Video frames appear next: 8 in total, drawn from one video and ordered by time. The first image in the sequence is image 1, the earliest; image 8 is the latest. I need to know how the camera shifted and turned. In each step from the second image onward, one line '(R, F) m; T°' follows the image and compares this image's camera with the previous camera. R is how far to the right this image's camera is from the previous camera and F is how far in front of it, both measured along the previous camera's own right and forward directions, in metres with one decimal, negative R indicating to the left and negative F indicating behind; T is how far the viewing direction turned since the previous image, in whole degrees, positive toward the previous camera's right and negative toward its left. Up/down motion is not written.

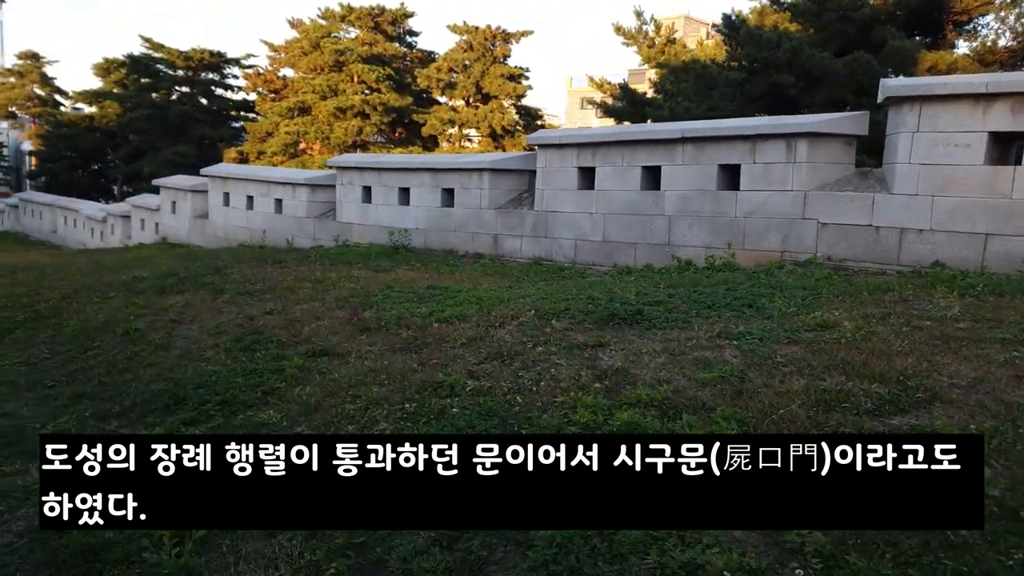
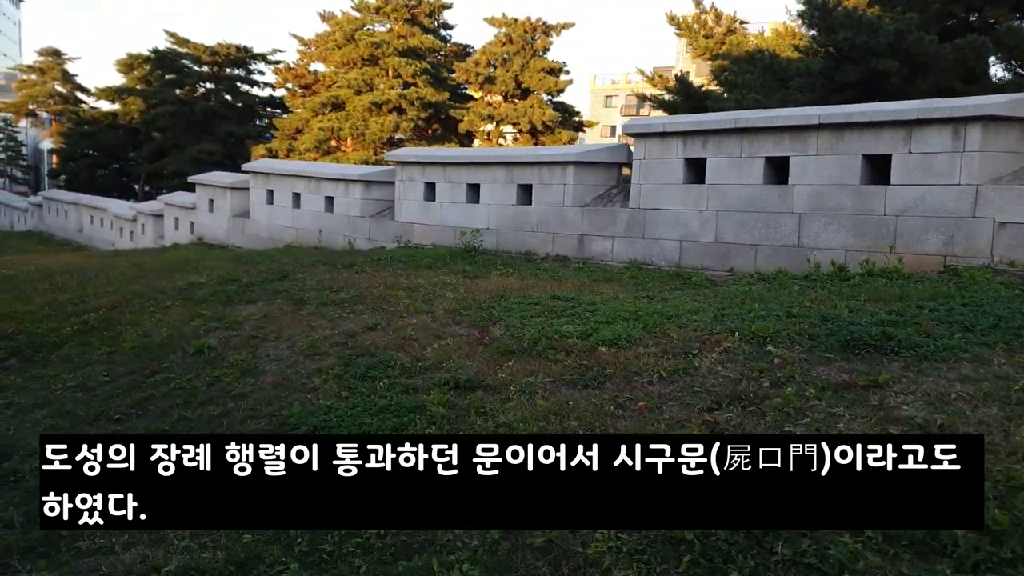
(-0.9, +1.0) m; -1°
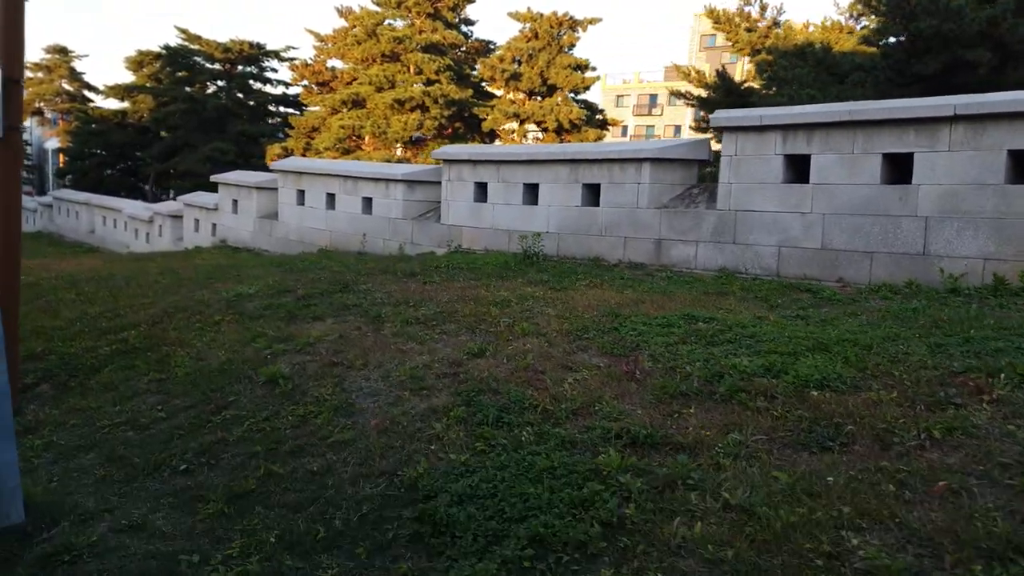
(-0.7, +0.8) m; 0°
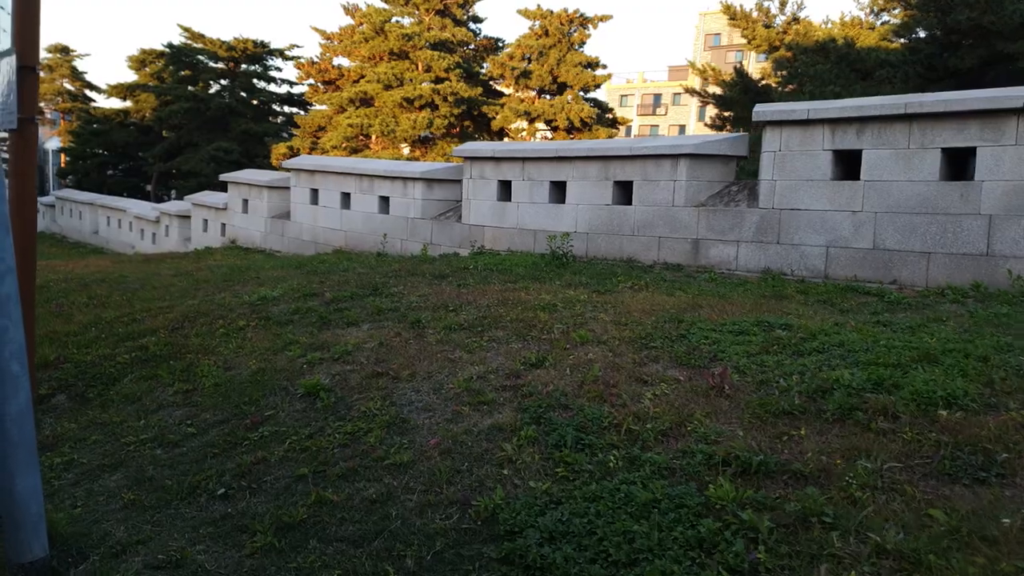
(-0.3, +0.3) m; 0°
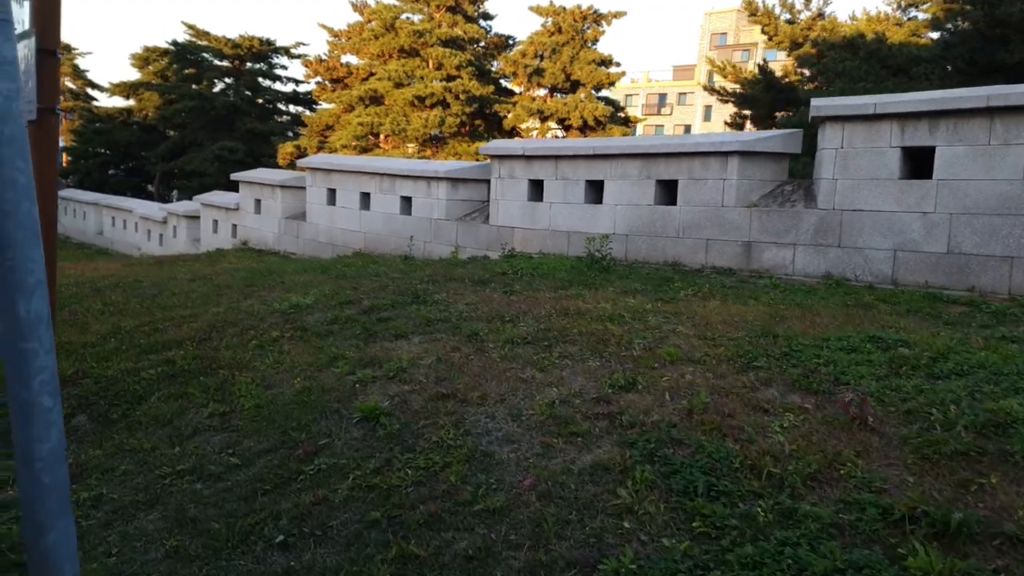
(-0.4, +0.4) m; 0°
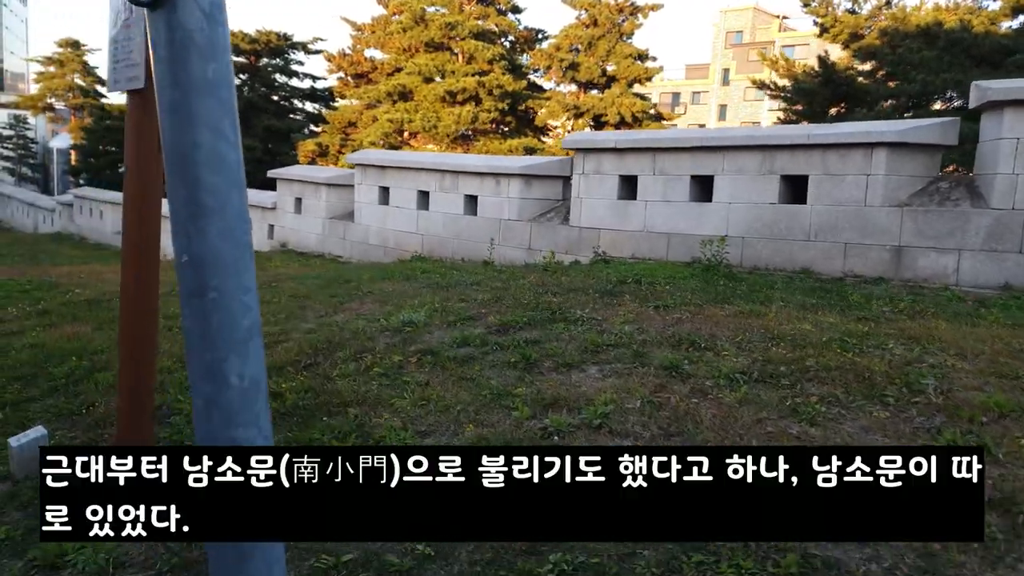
(-0.9, +0.9) m; 0°
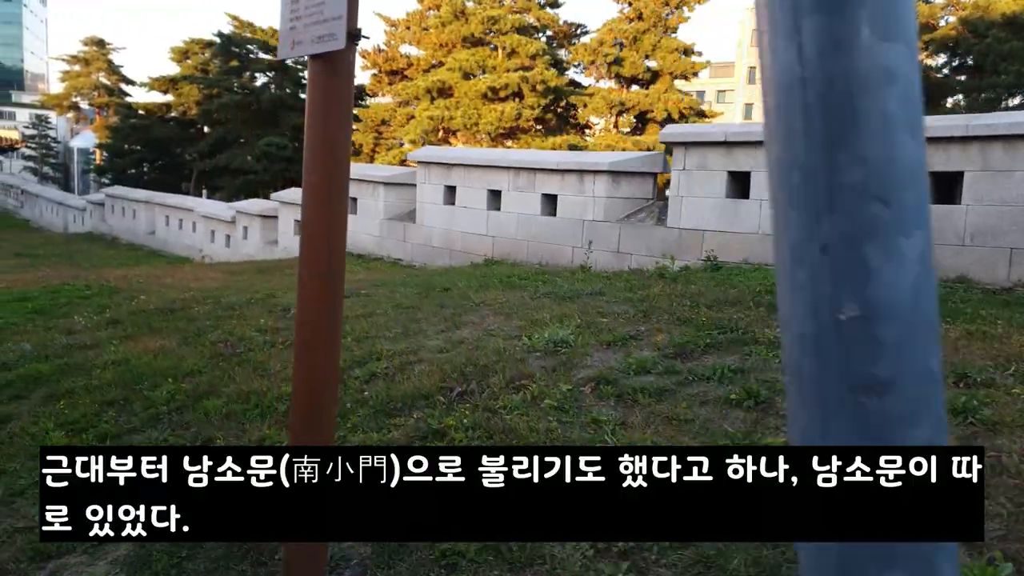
(-0.8, +0.7) m; -1°
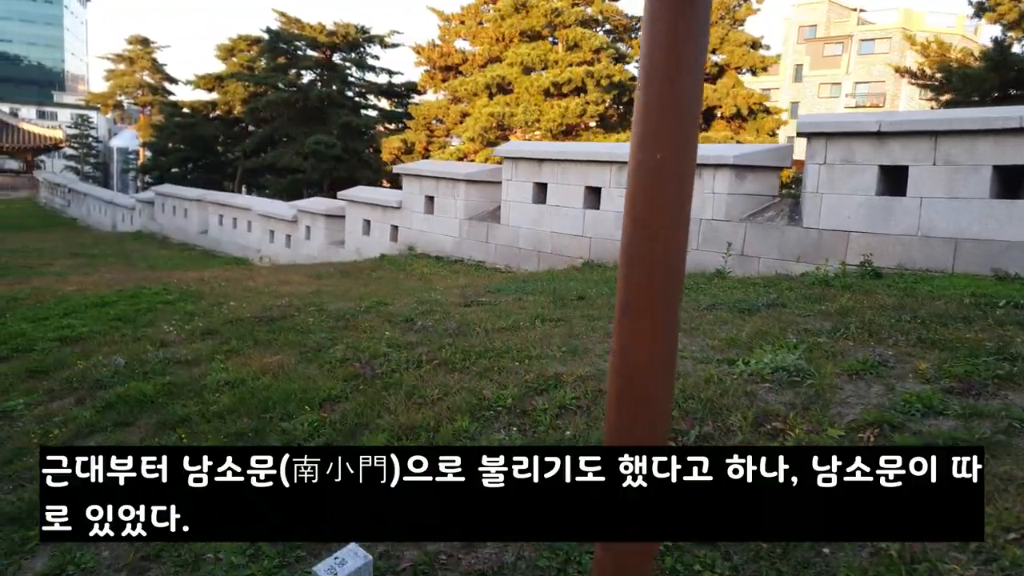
(-0.8, +0.8) m; -2°
